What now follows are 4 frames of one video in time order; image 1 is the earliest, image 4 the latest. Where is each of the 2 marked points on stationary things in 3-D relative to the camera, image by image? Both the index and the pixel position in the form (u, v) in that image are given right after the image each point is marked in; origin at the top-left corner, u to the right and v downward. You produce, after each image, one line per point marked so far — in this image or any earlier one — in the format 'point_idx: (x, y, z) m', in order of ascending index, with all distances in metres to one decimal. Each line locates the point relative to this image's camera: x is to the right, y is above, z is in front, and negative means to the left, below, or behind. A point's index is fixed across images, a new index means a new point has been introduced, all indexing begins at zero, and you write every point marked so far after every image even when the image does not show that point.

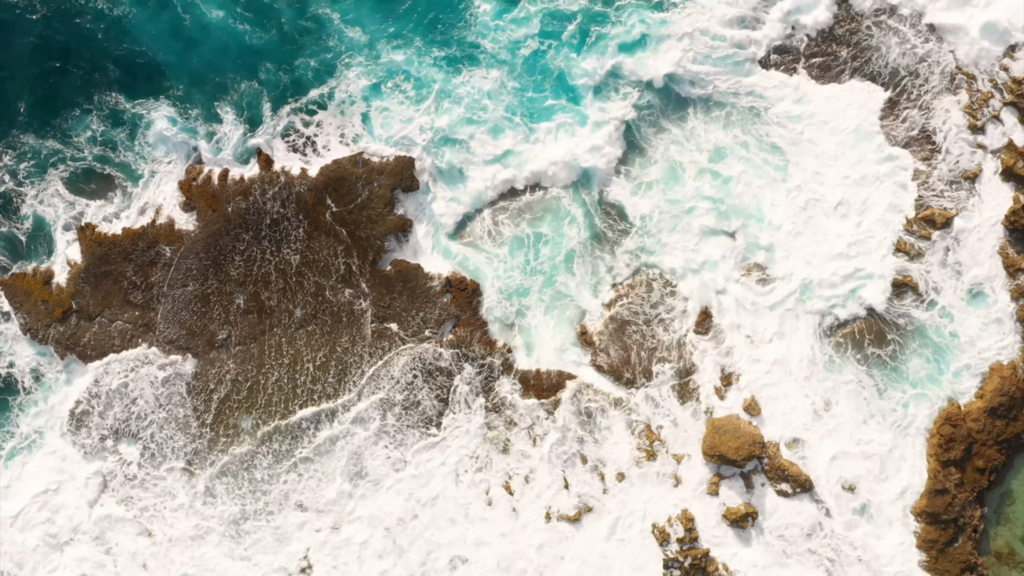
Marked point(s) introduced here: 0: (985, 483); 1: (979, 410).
0: (+14.2, -5.8, +19.7) m
1: (+14.0, -3.7, +19.7) m
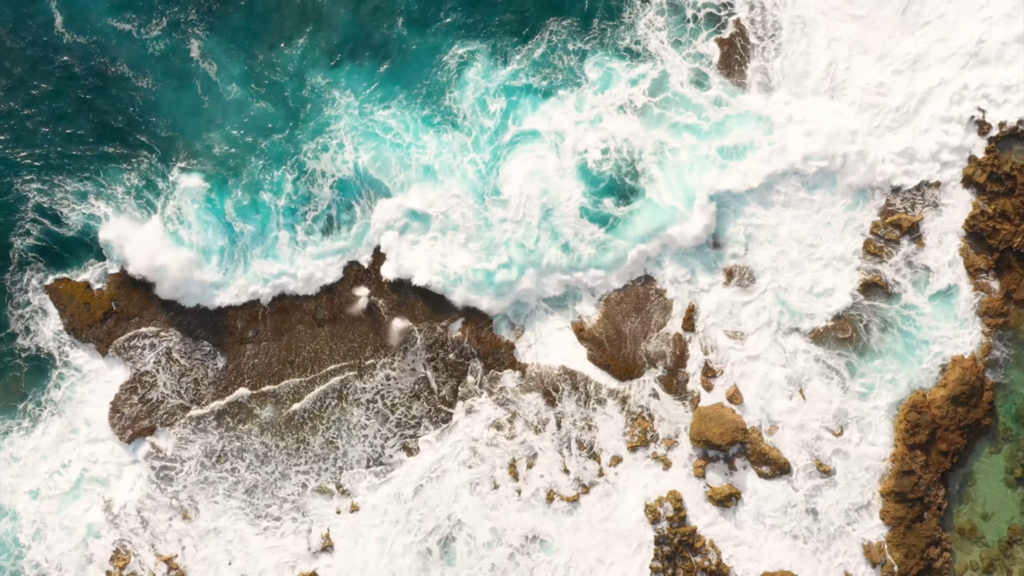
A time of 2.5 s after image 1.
0: (+14.3, -5.8, +21.6) m
1: (+14.1, -3.6, +21.6) m
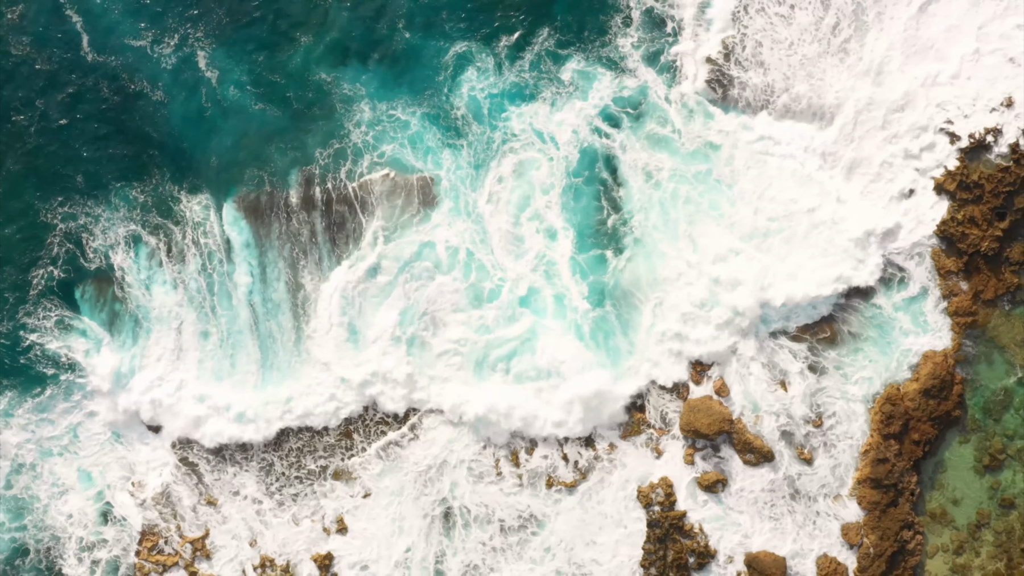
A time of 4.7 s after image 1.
0: (+14.4, -5.8, +23.2) m
1: (+14.2, -3.6, +23.3) m
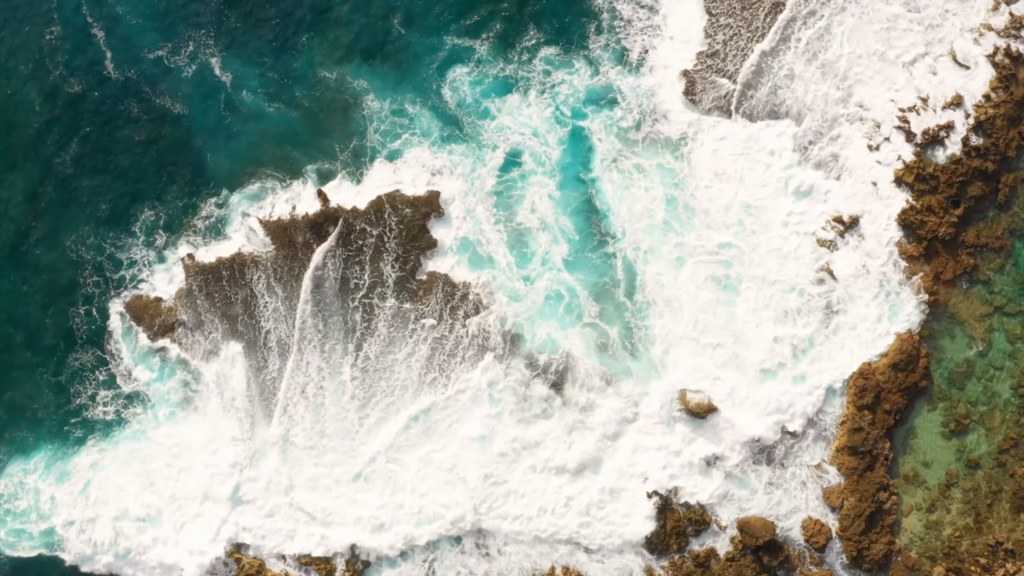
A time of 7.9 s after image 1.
0: (+14.8, -5.2, +25.7) m
1: (+14.5, -3.0, +25.7) m
